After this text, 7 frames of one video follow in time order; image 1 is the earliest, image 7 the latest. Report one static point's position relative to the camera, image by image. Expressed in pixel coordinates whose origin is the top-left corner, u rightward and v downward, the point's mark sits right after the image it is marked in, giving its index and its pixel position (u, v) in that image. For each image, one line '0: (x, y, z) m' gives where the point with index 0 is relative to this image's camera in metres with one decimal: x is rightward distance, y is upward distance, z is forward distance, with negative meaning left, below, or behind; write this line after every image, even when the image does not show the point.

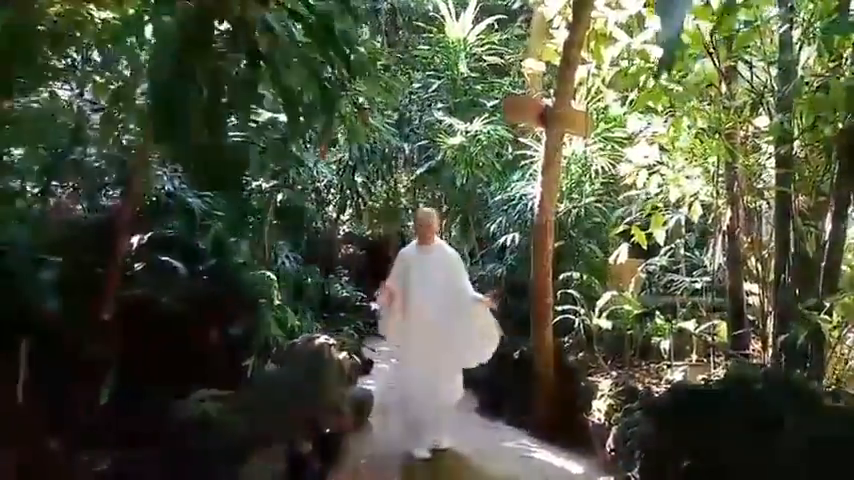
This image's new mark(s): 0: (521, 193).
0: (+0.7, +0.4, +5.2) m
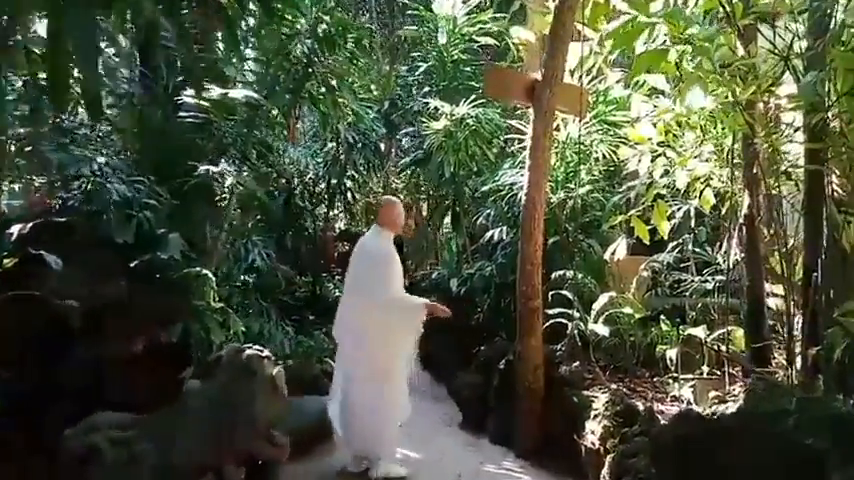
0: (+0.6, +0.4, +4.7) m
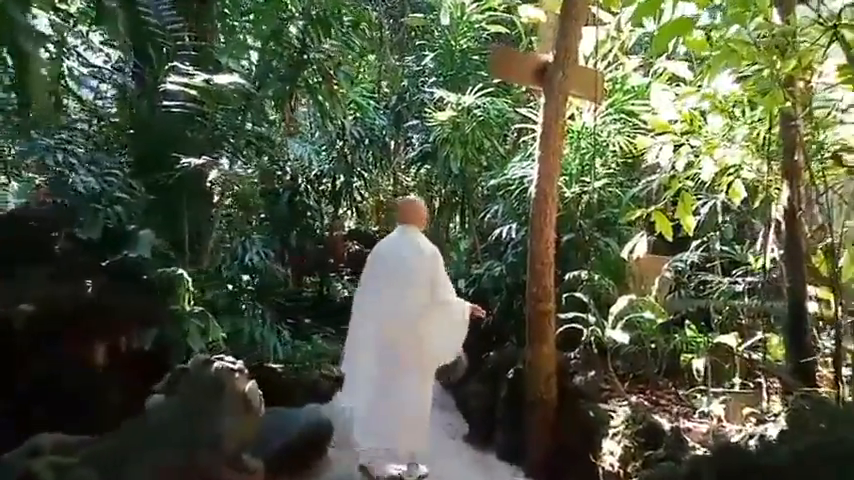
0: (+0.6, +0.4, +4.4) m
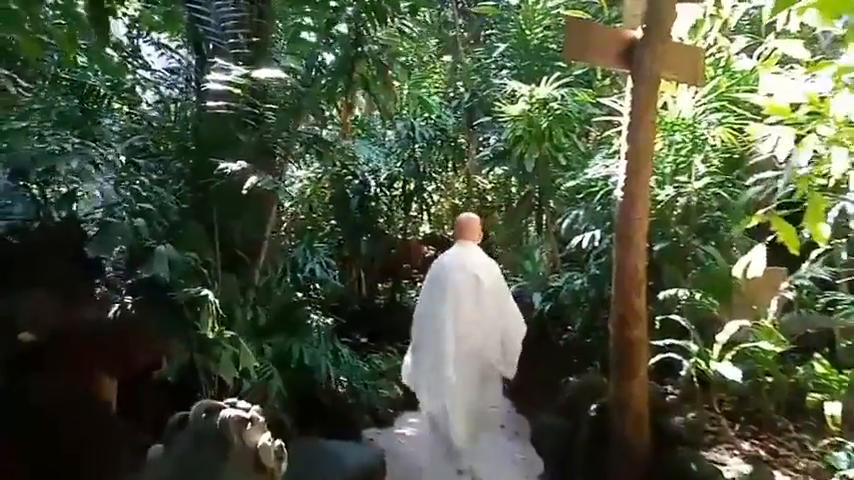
0: (+1.0, +0.4, +3.9) m
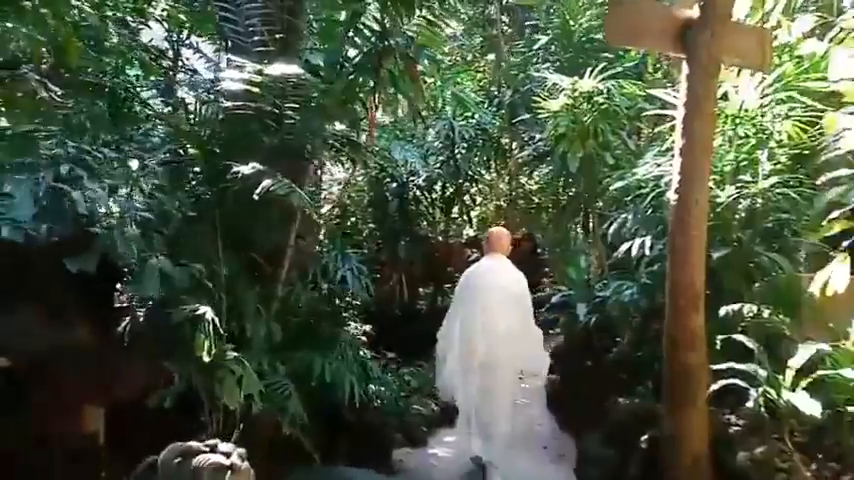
0: (+1.2, +0.3, +3.5) m
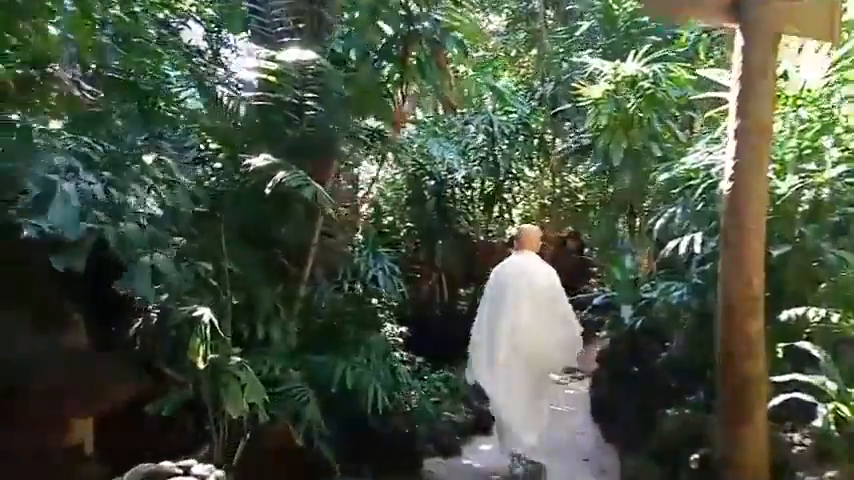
0: (+1.4, +0.4, +3.2) m
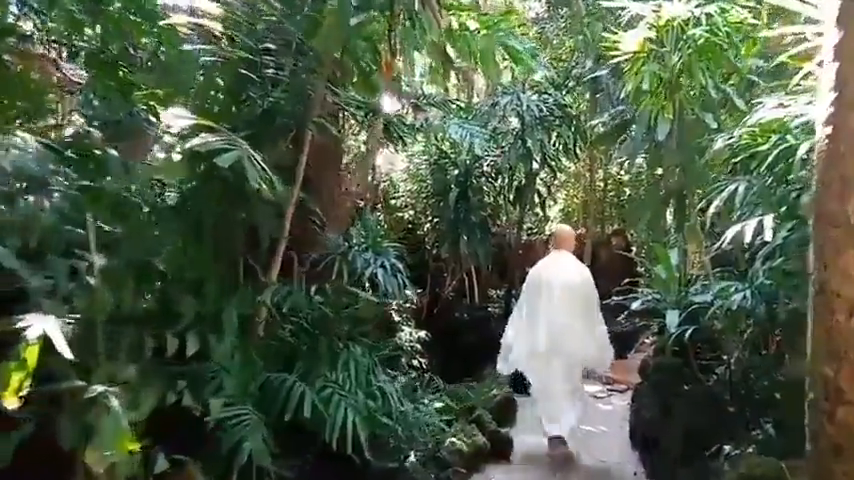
0: (+1.3, +0.4, +2.5) m
